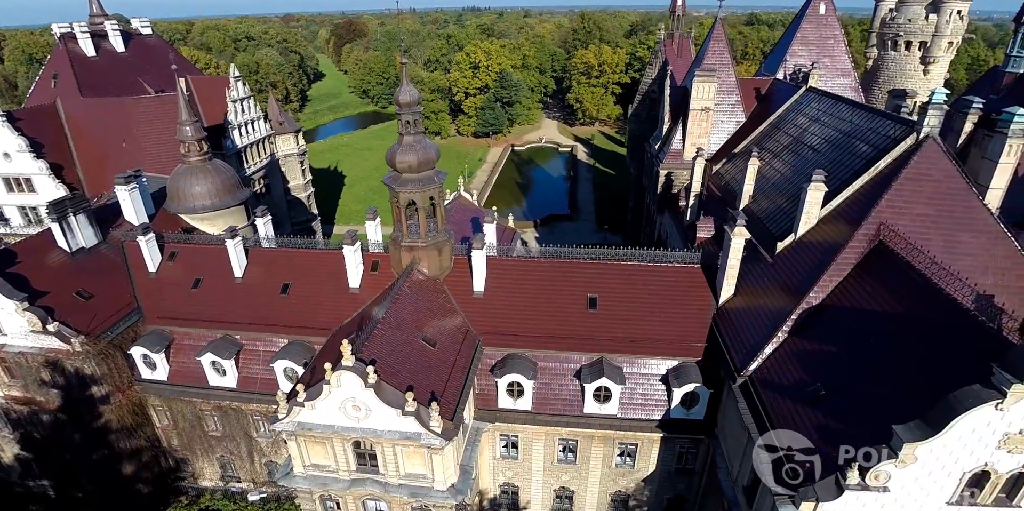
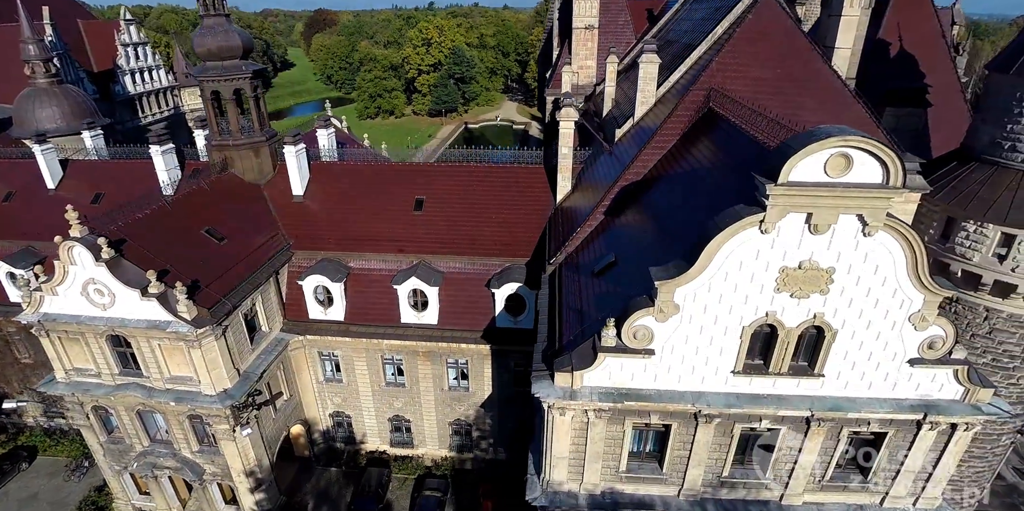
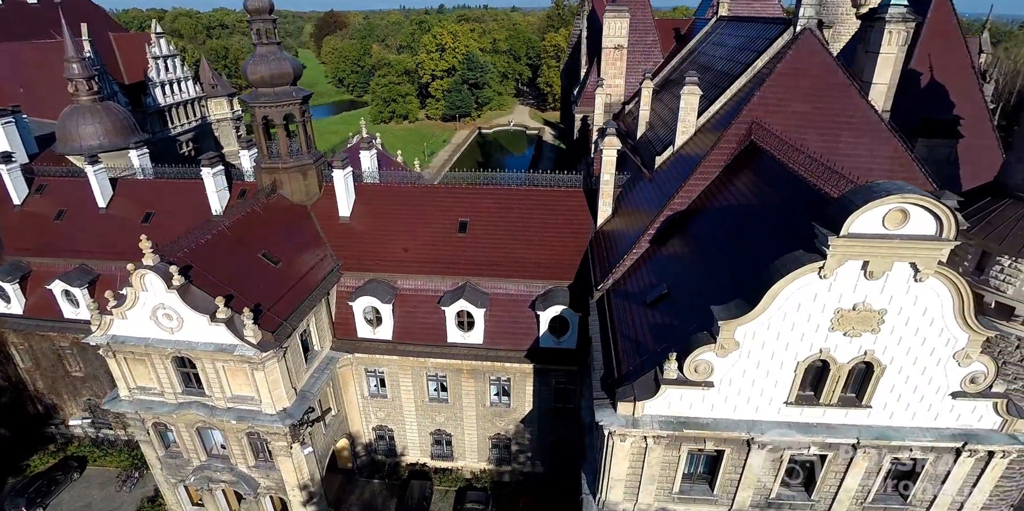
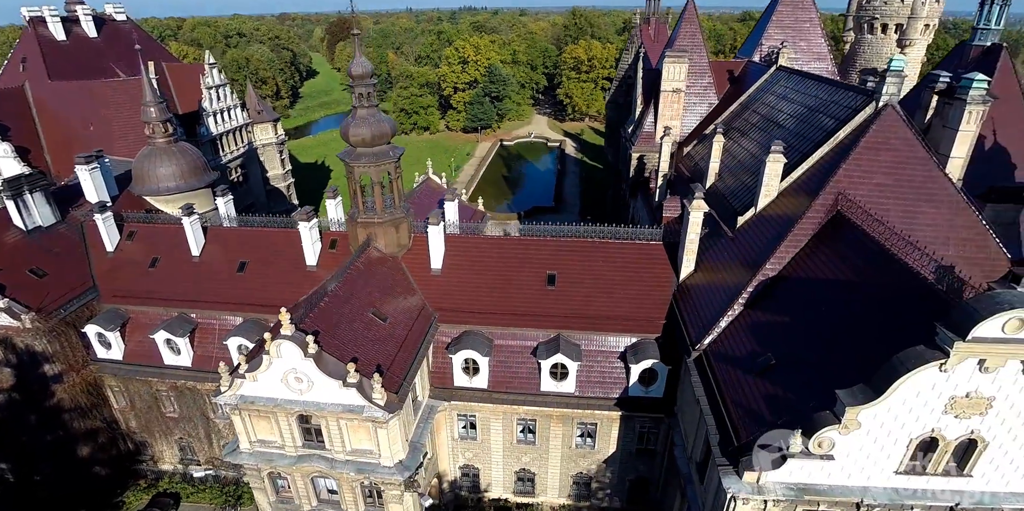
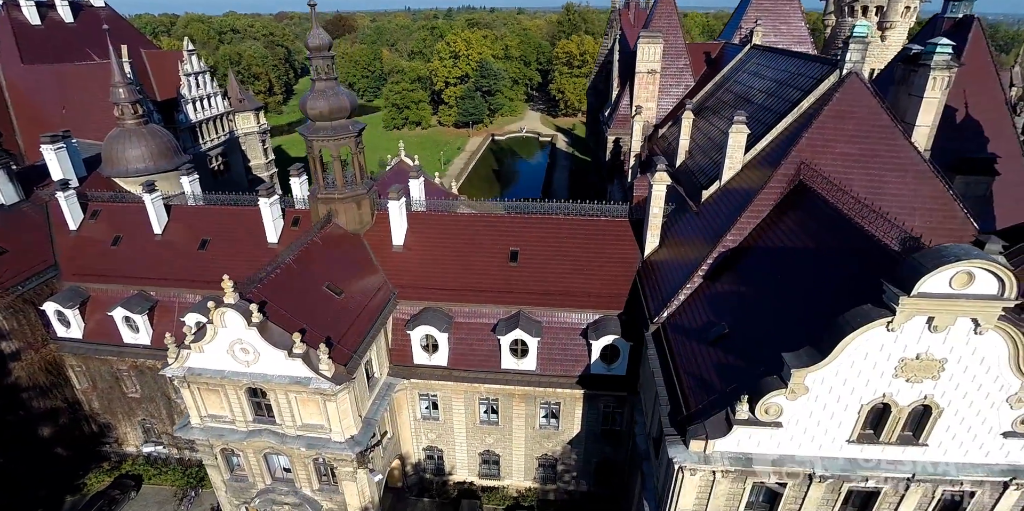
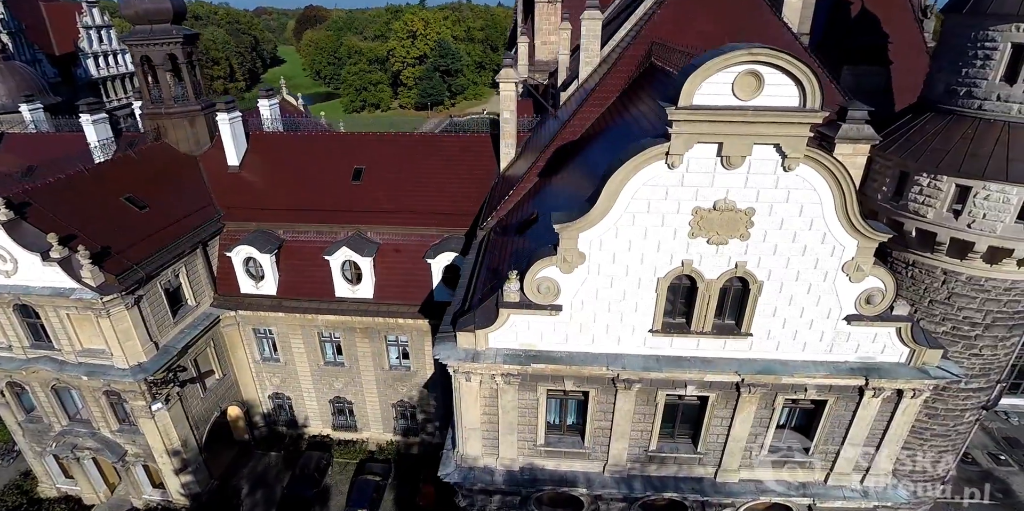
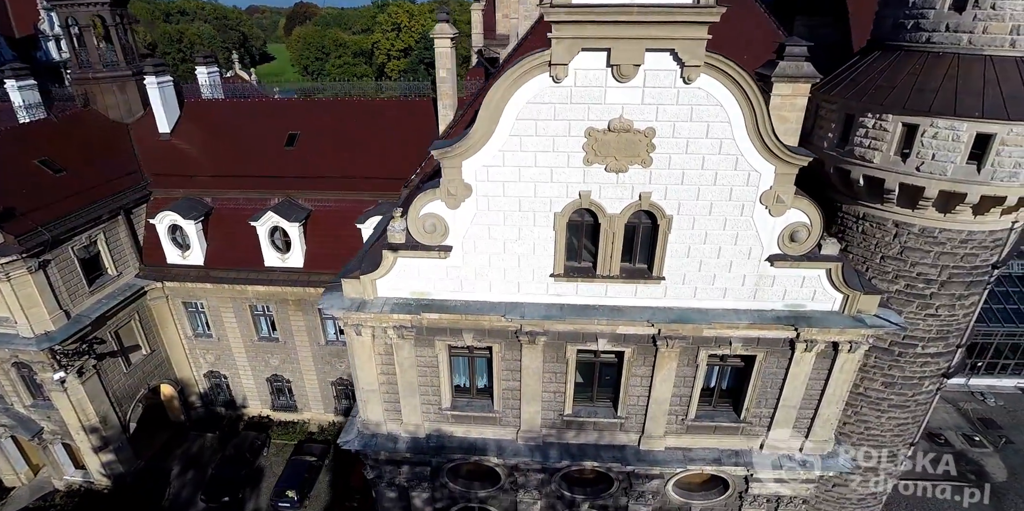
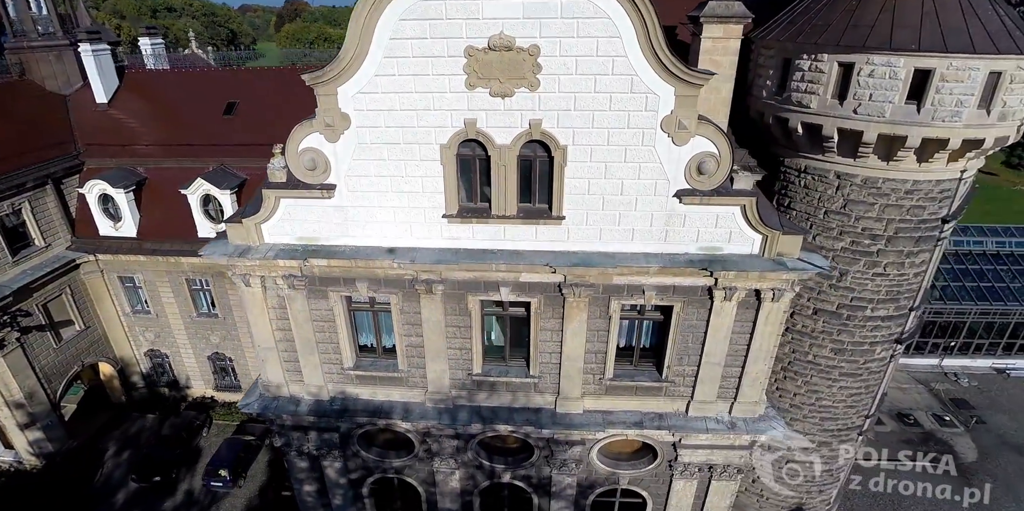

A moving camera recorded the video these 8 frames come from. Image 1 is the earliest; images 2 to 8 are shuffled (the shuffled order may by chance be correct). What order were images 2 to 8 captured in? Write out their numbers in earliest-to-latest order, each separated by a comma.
4, 5, 3, 2, 6, 7, 8
